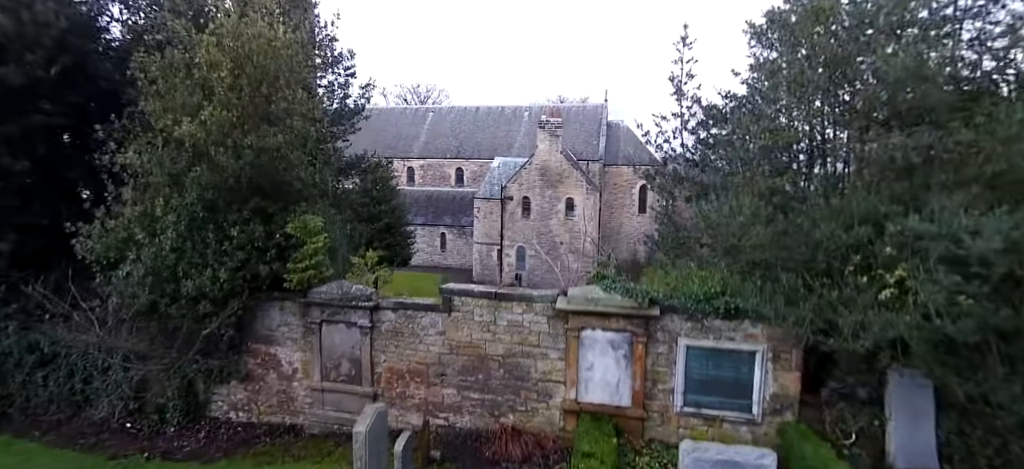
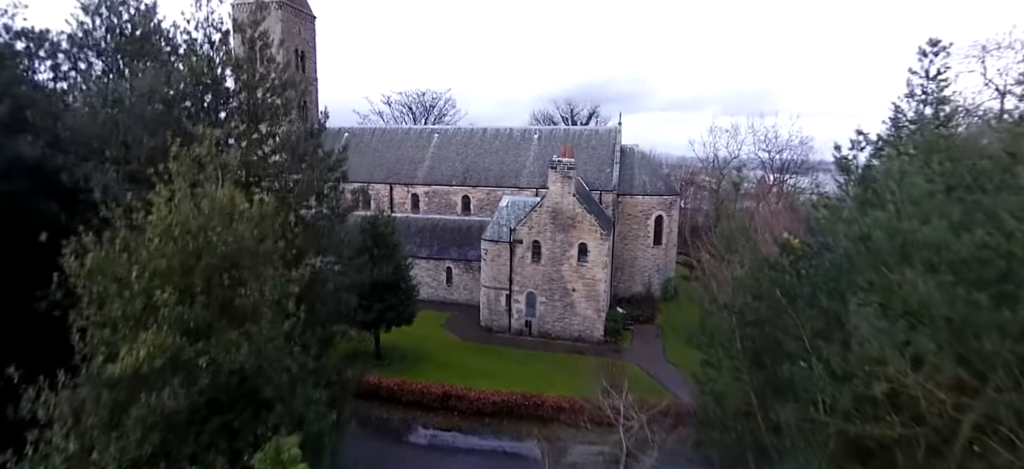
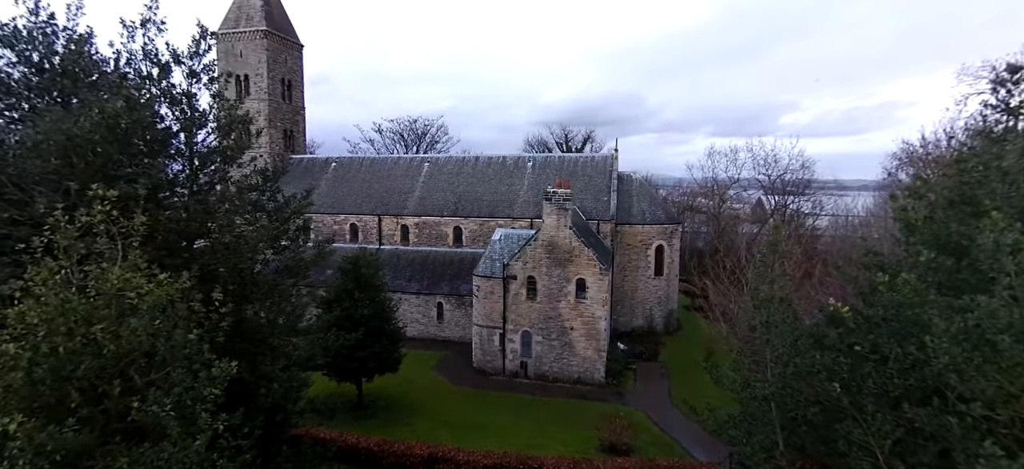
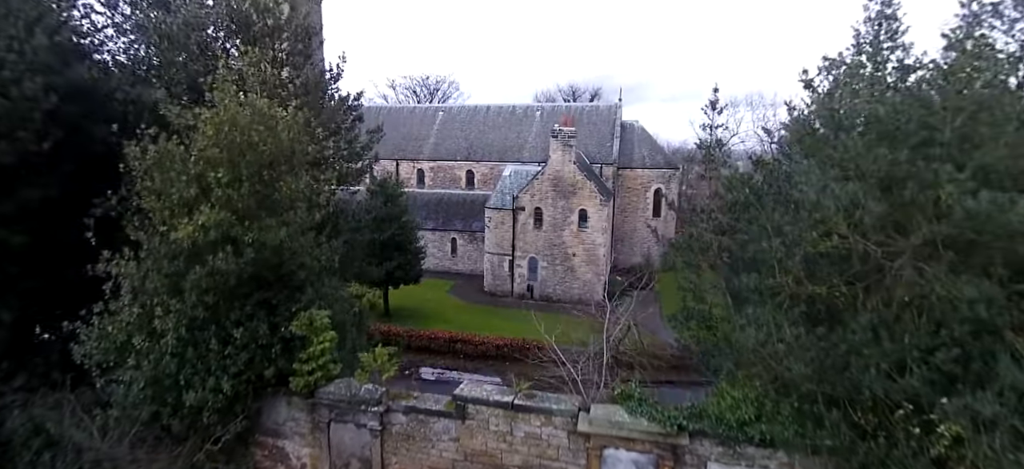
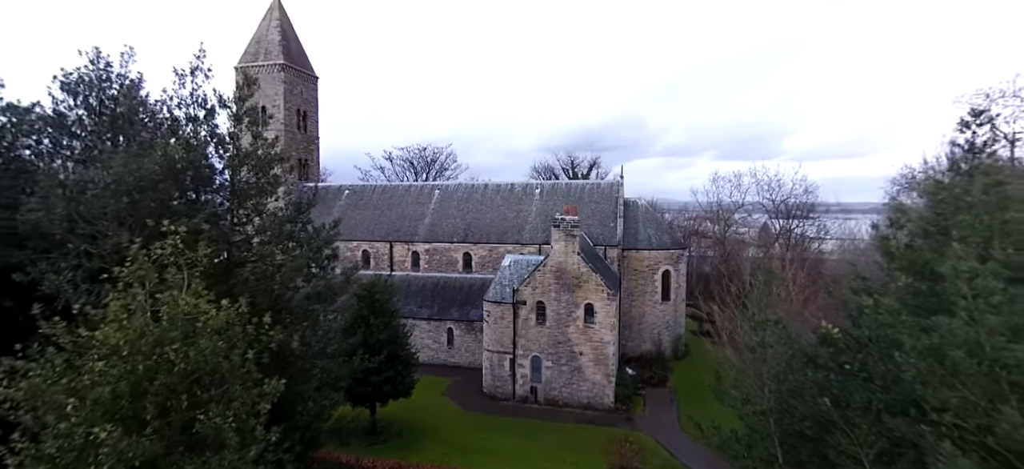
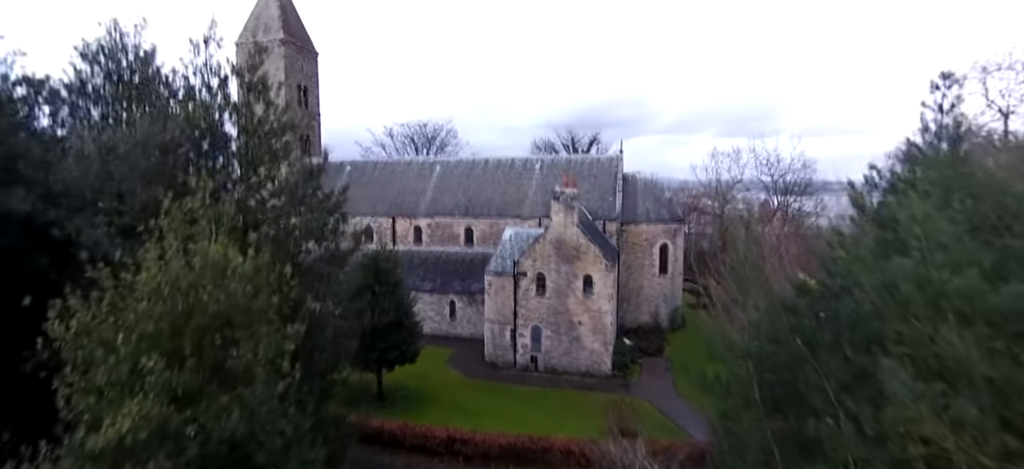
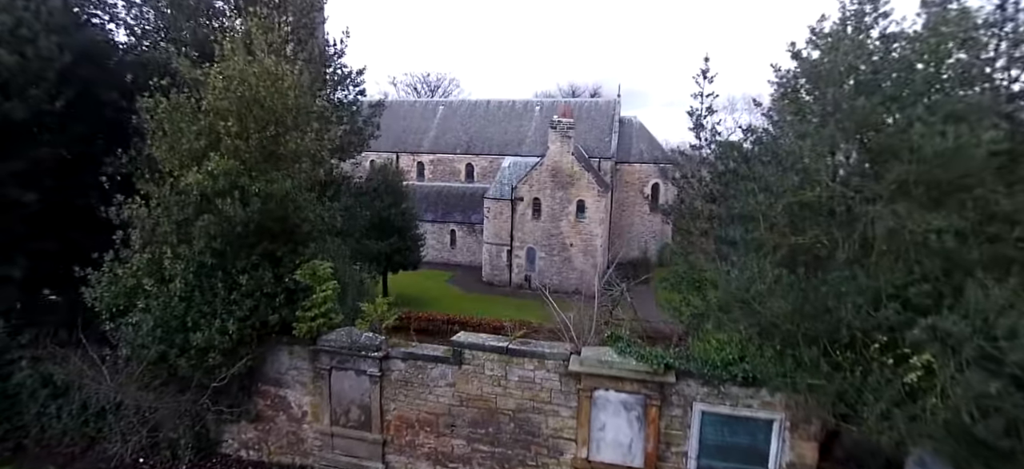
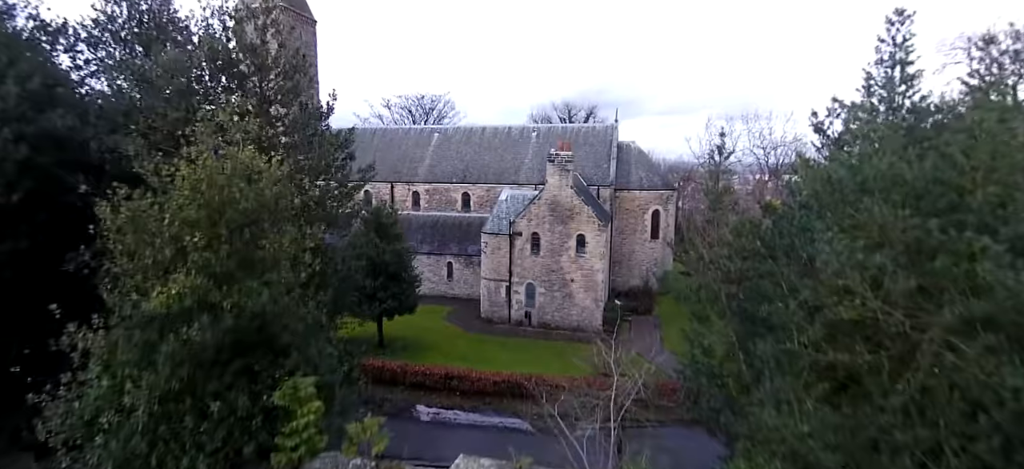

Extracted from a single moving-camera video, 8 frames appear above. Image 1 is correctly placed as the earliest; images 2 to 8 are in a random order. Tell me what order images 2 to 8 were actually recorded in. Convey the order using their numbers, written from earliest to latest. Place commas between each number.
7, 4, 8, 2, 6, 5, 3
